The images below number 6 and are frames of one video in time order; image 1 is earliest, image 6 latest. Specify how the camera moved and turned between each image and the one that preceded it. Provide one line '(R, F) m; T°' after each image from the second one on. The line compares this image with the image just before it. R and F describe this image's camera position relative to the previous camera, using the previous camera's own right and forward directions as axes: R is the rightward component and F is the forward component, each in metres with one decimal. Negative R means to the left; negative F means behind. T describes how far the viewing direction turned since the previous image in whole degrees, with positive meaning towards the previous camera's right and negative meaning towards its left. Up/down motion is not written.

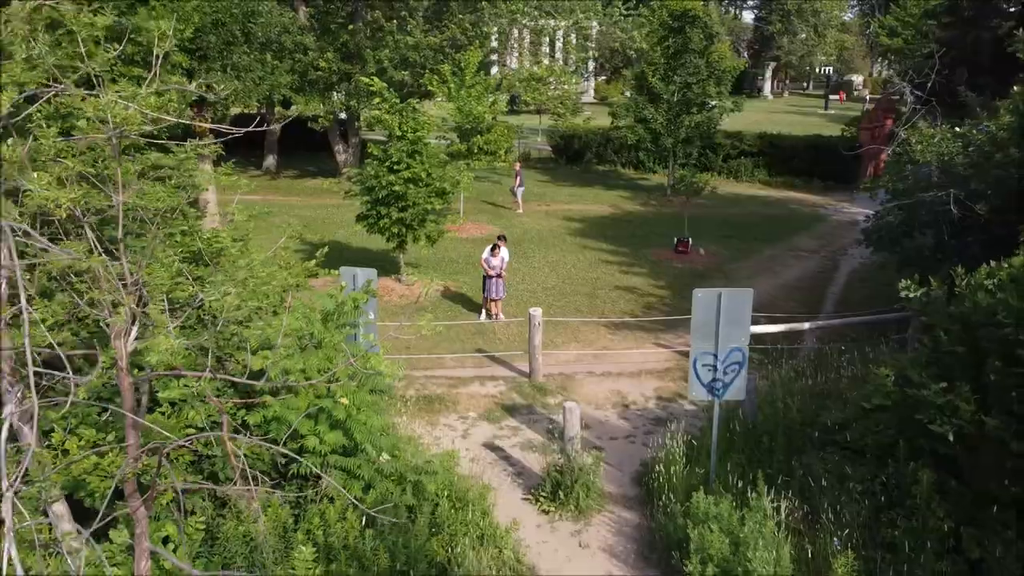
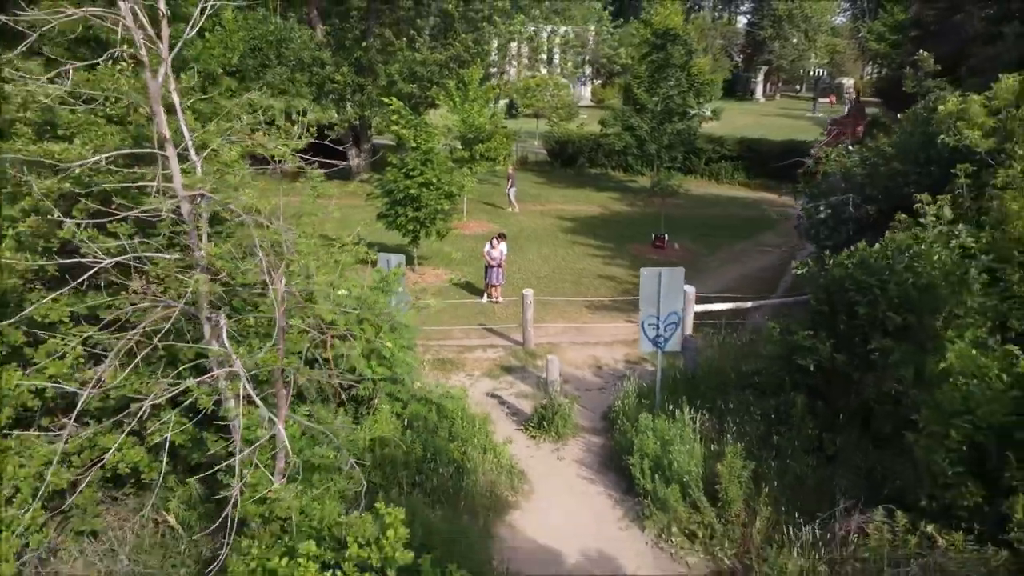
(+0.1, -1.9) m; 0°
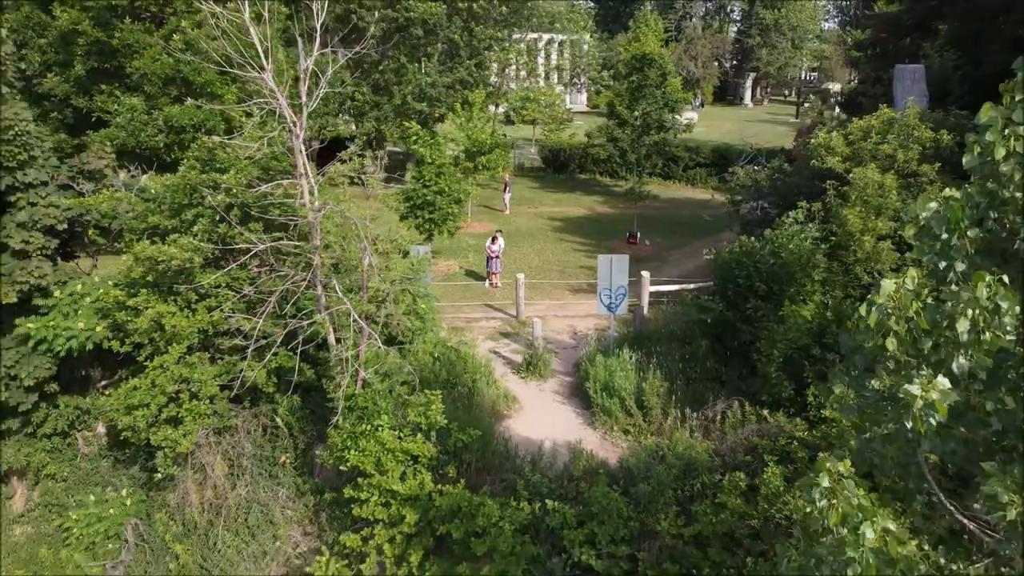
(+0.1, -3.0) m; 0°
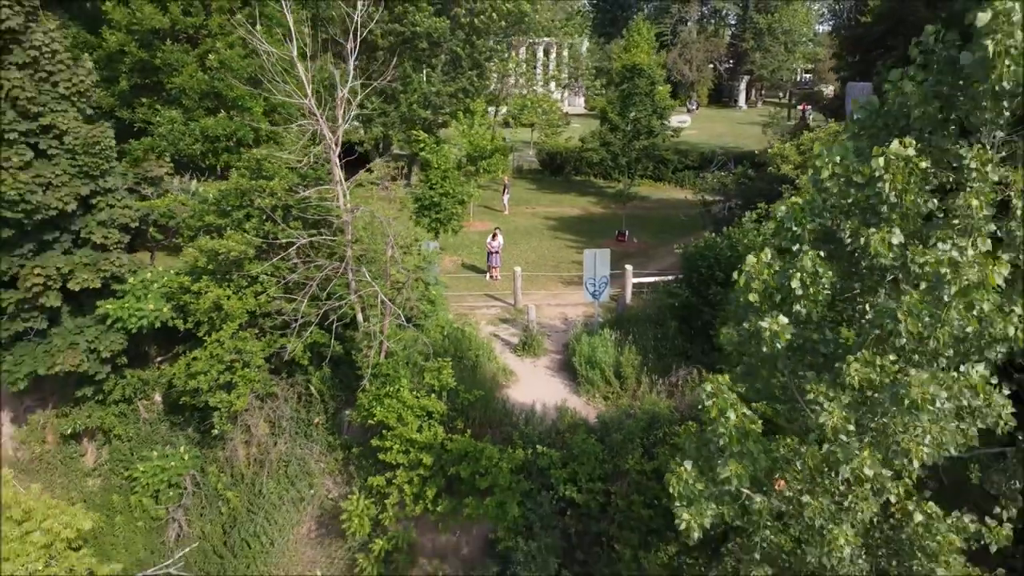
(0.0, -1.7) m; 0°
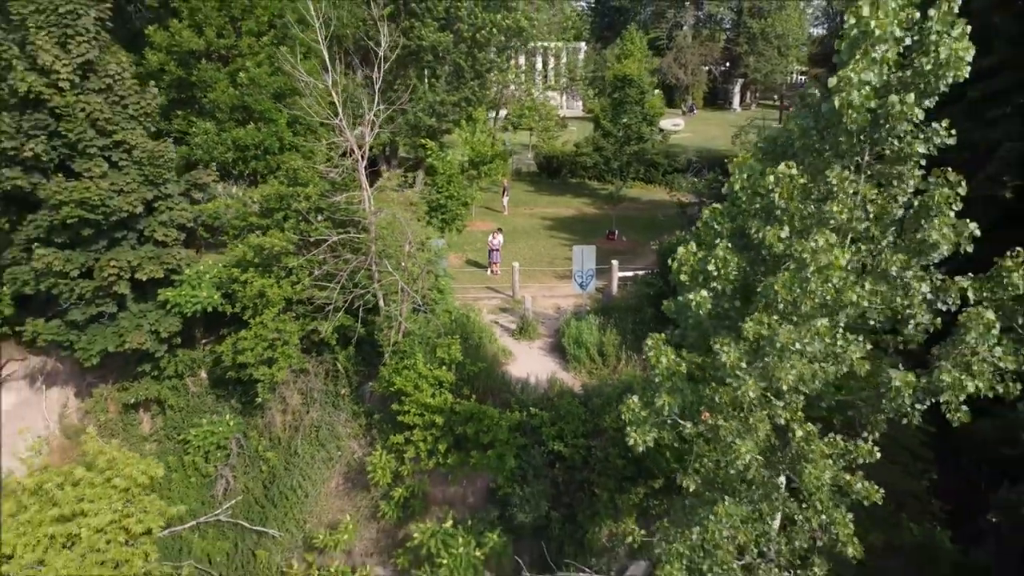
(0.0, -1.8) m; 0°
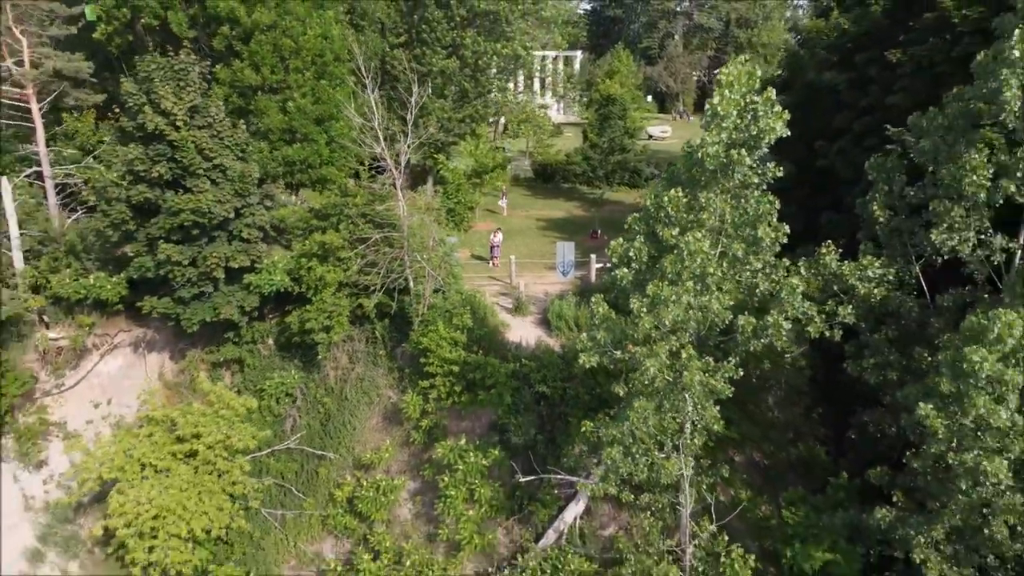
(+0.1, -3.9) m; 0°
